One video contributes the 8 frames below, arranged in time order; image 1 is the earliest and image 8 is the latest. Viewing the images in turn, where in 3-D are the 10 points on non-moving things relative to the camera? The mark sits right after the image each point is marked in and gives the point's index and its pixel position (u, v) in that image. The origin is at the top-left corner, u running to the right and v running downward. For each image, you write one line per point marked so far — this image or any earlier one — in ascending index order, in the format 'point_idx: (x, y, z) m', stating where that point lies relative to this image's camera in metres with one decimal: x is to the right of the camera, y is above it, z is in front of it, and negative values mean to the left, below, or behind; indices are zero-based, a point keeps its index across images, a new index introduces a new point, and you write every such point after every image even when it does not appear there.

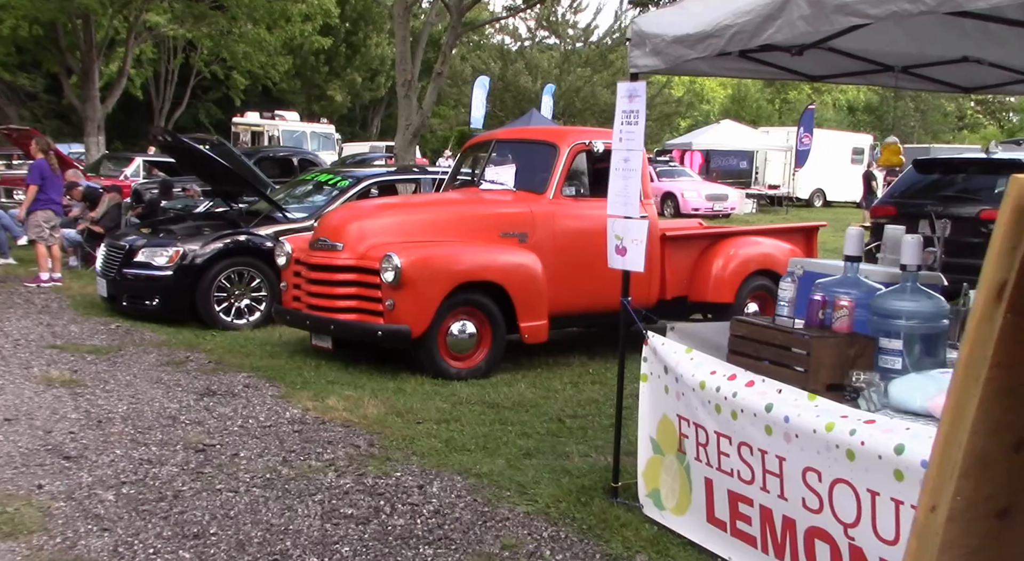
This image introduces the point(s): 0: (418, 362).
0: (-0.7, -0.6, +7.0) m
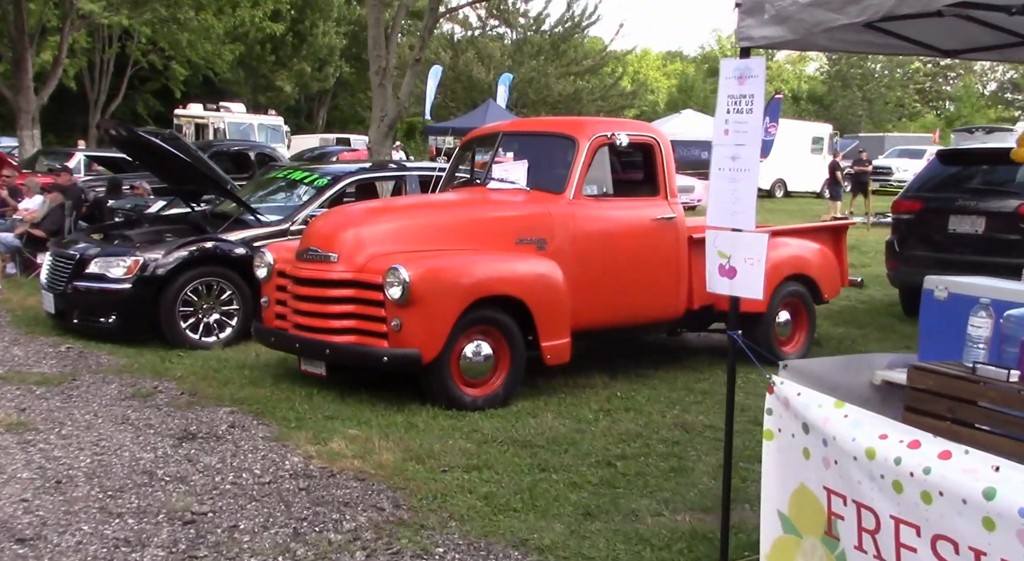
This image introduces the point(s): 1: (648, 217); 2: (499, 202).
0: (-0.5, -0.7, +6.1) m
1: (+1.0, +0.5, +7.0) m
2: (-0.1, +0.5, +6.7) m
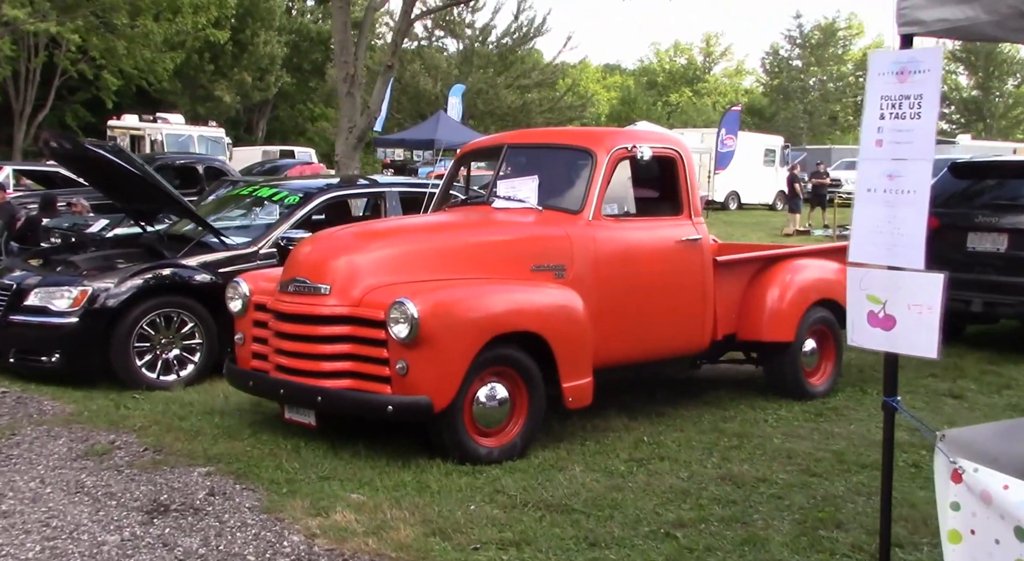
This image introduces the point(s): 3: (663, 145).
0: (-0.4, -0.9, +5.2) m
1: (+1.0, +0.3, +6.2) m
2: (0.0, +0.3, +5.9) m
3: (+1.0, +0.9, +6.4) m
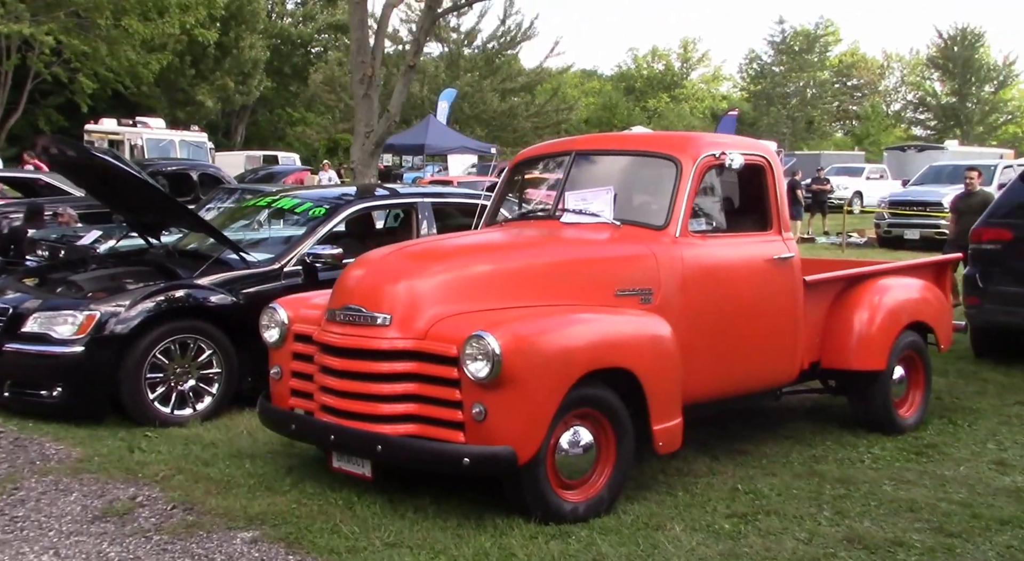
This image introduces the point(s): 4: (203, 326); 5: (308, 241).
0: (0.0, -1.0, +4.5) m
1: (+1.4, +0.1, +5.6) m
2: (+0.4, +0.2, +5.2) m
3: (+1.4, +0.7, +5.7) m
4: (-2.1, -0.3, +6.6) m
5: (-1.5, +0.3, +7.3) m
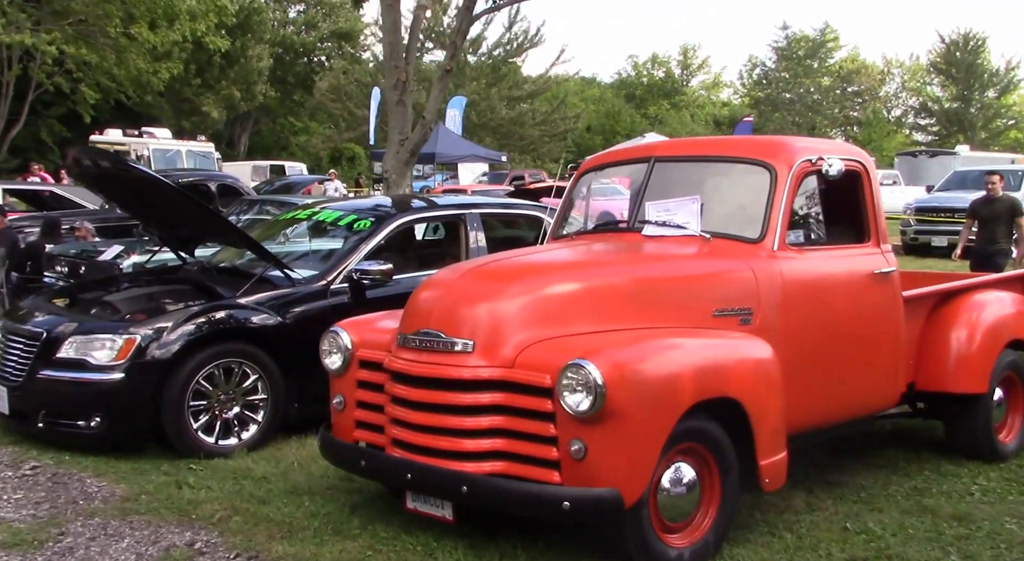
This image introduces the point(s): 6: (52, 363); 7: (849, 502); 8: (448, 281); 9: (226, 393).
0: (+0.4, -1.1, +4.1) m
1: (+1.8, 0.0, +5.1) m
2: (+0.8, +0.1, +4.8) m
3: (+1.8, +0.6, +5.3) m
4: (-1.6, -0.4, +6.1) m
5: (-1.1, +0.2, +6.9) m
6: (-2.7, -0.5, +5.9) m
7: (+1.7, -1.1, +5.1) m
8: (-0.3, 0.0, +4.6) m
9: (-1.8, -0.7, +6.1) m
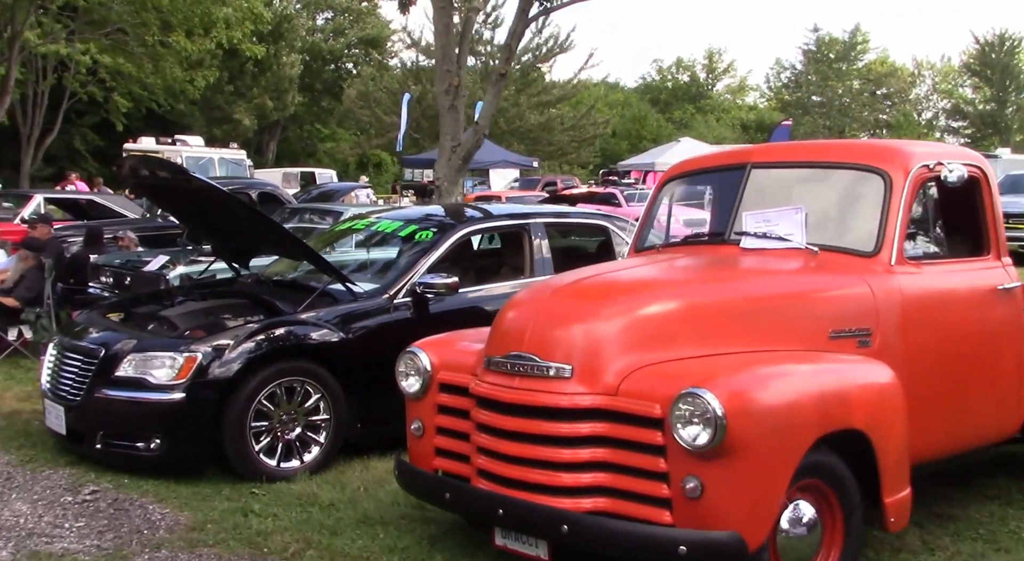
0: (+0.8, -1.2, +3.7) m
1: (+2.2, 0.0, +4.8) m
2: (+1.2, 0.0, +4.4) m
3: (+2.2, +0.6, +4.9) m
4: (-1.2, -0.5, +5.9) m
5: (-0.6, +0.1, +6.6) m
6: (-2.3, -0.6, +5.6) m
7: (+2.1, -1.2, +4.7) m
8: (+0.1, -0.1, +4.3) m
9: (-1.3, -0.8, +5.8) m
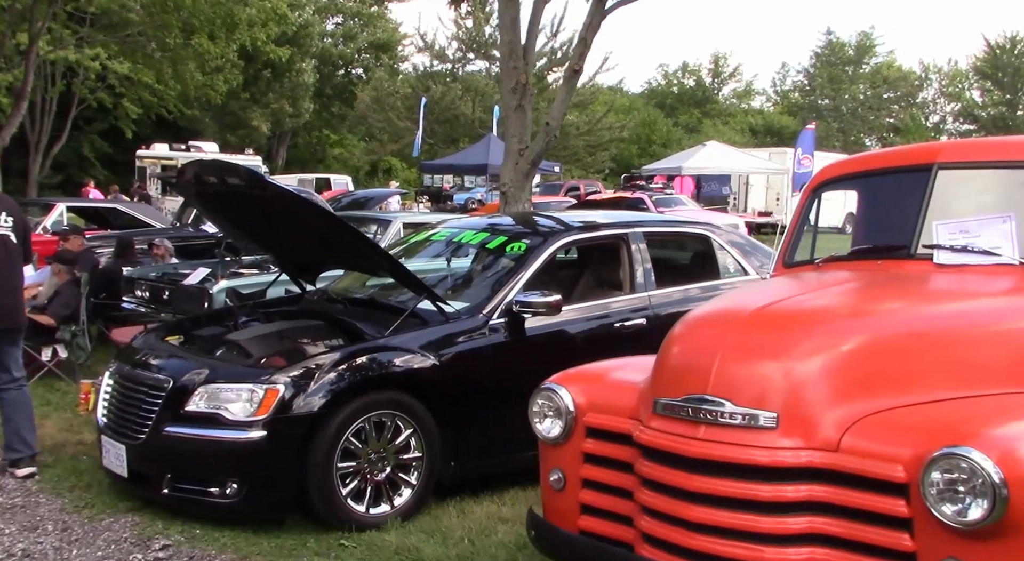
0: (+1.4, -1.3, +3.0) m
1: (+2.8, -0.1, +4.0) m
2: (+1.8, -0.1, +3.7) m
3: (+2.8, +0.5, +4.2) m
4: (-0.6, -0.6, +5.2) m
5: (0.0, 0.0, +5.9) m
6: (-1.7, -0.7, +4.9) m
7: (+2.8, -1.3, +4.0) m
8: (+0.7, -0.2, +3.6) m
9: (-0.7, -0.9, +5.1) m
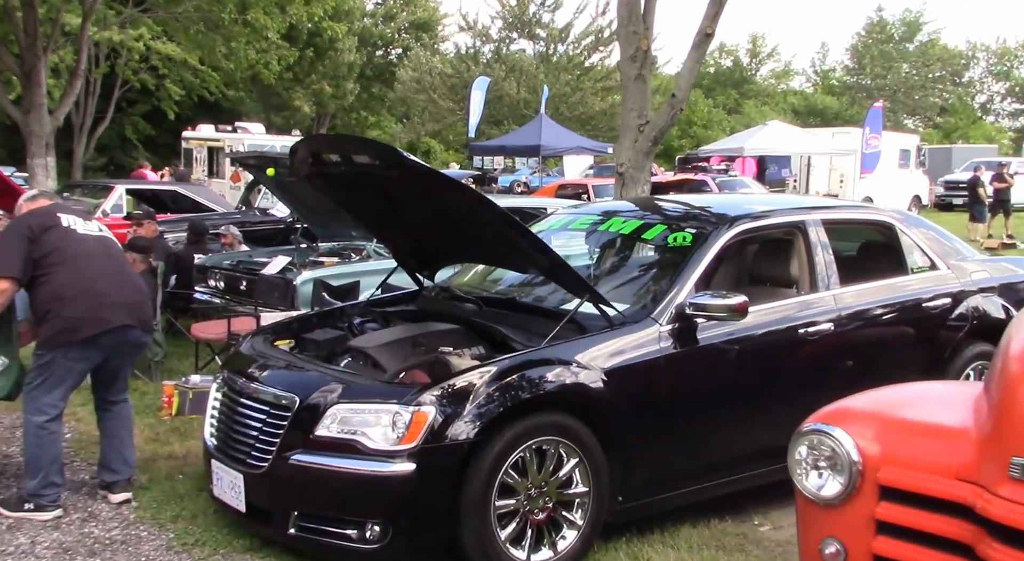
0: (+2.2, -1.3, +2.1) m
1: (+3.6, -0.2, +3.0) m
2: (+2.6, -0.1, +2.7) m
3: (+3.6, +0.5, +3.2) m
4: (+0.2, -0.6, +4.3) m
5: (+0.8, 0.0, +5.0) m
6: (-0.8, -0.7, +4.1) m
7: (+3.5, -1.3, +3.0) m
8: (+1.5, -0.2, +2.6) m
9: (+0.1, -0.9, +4.2) m
